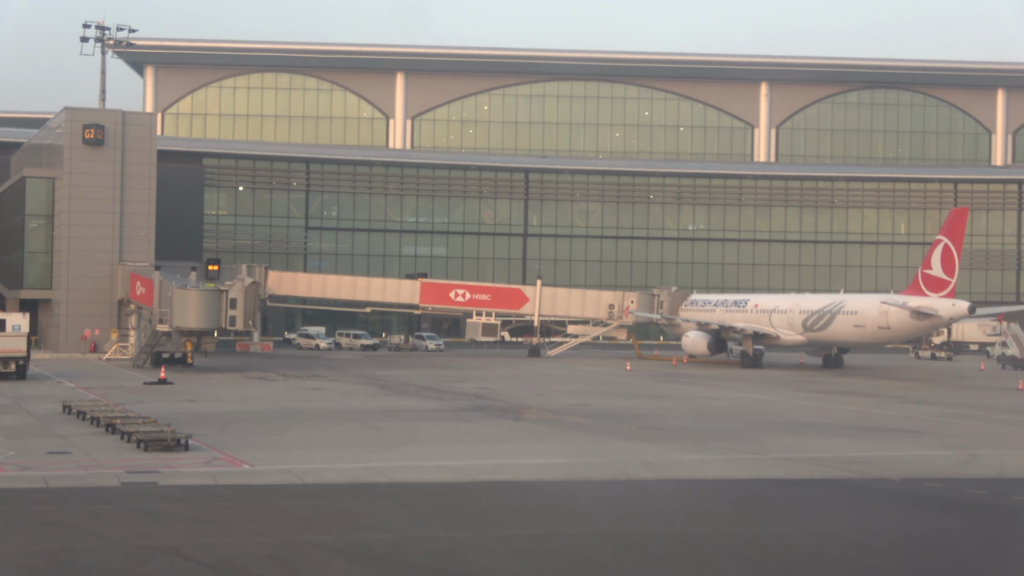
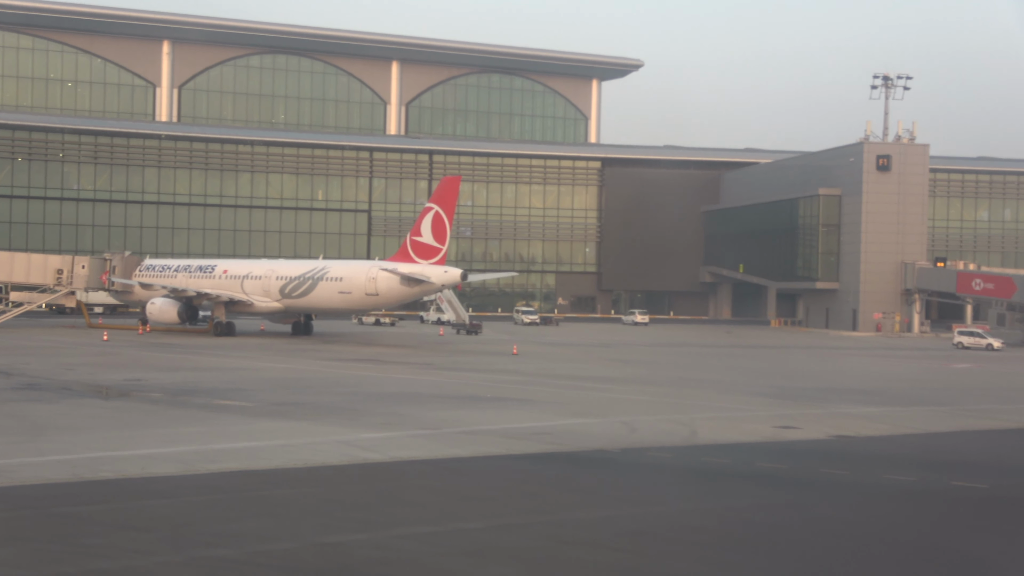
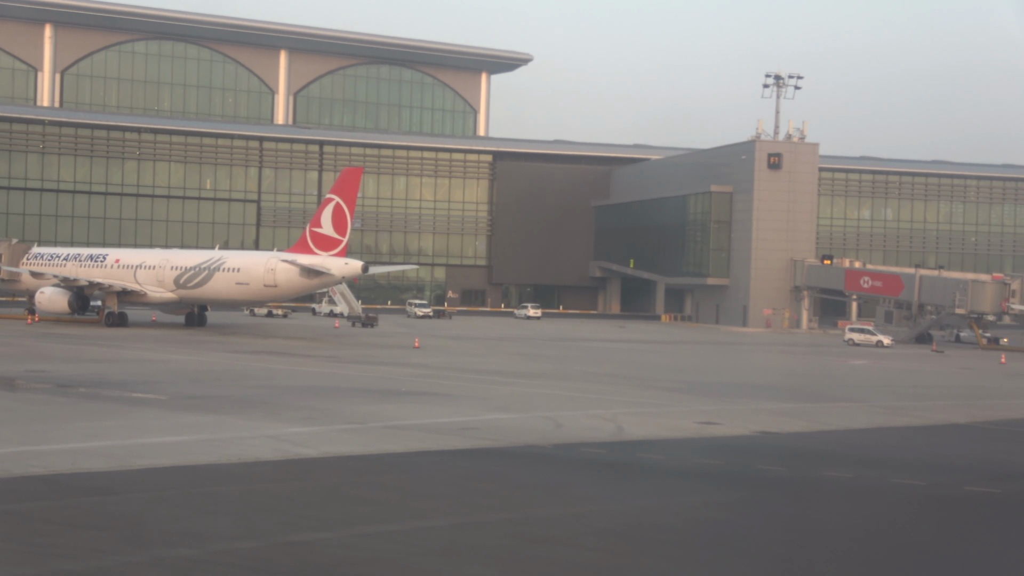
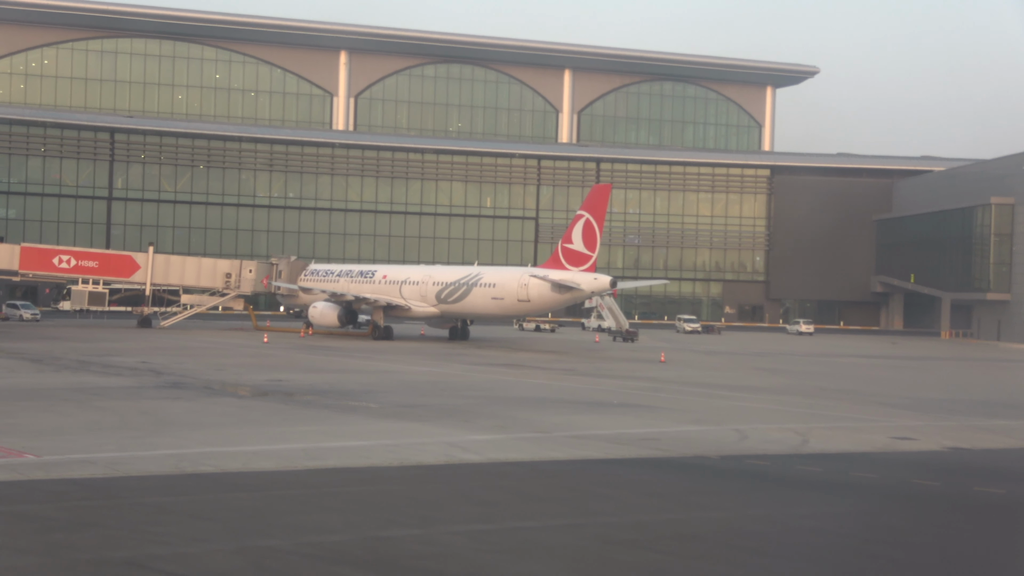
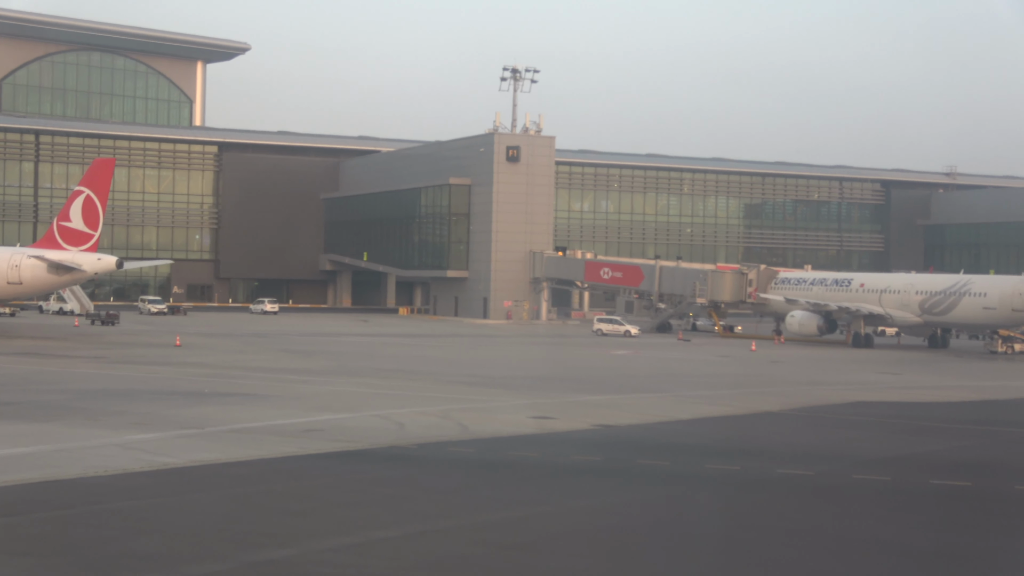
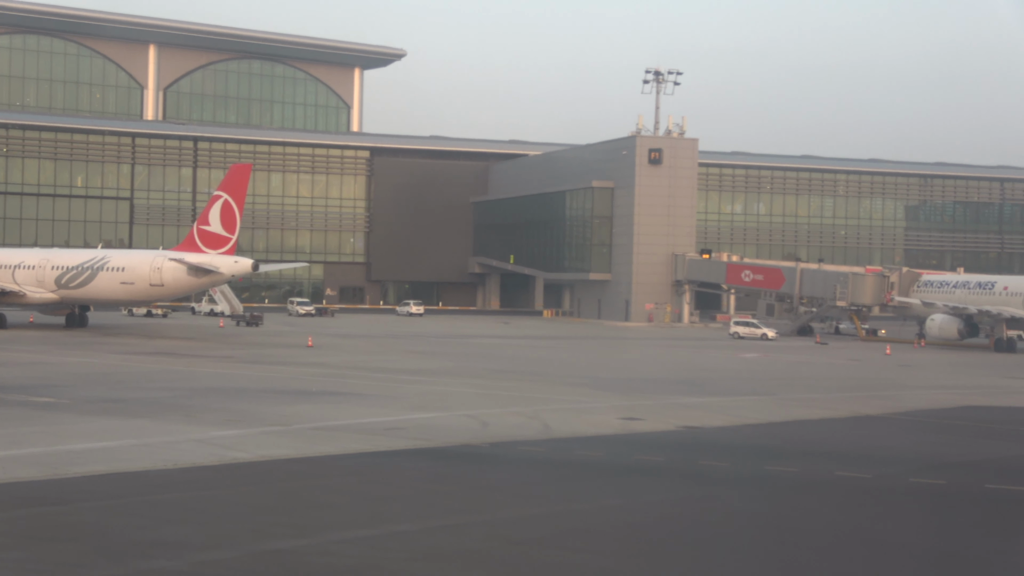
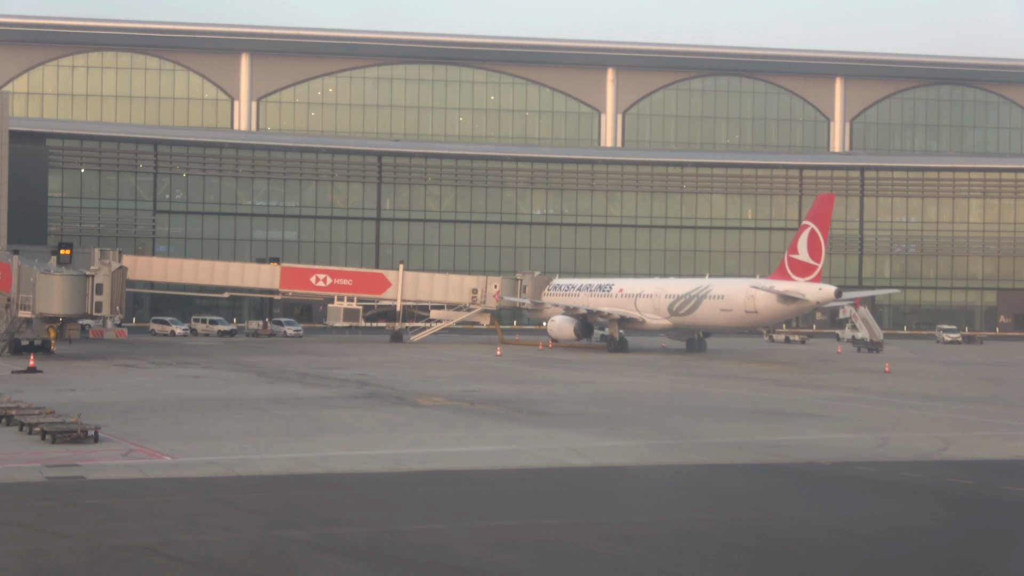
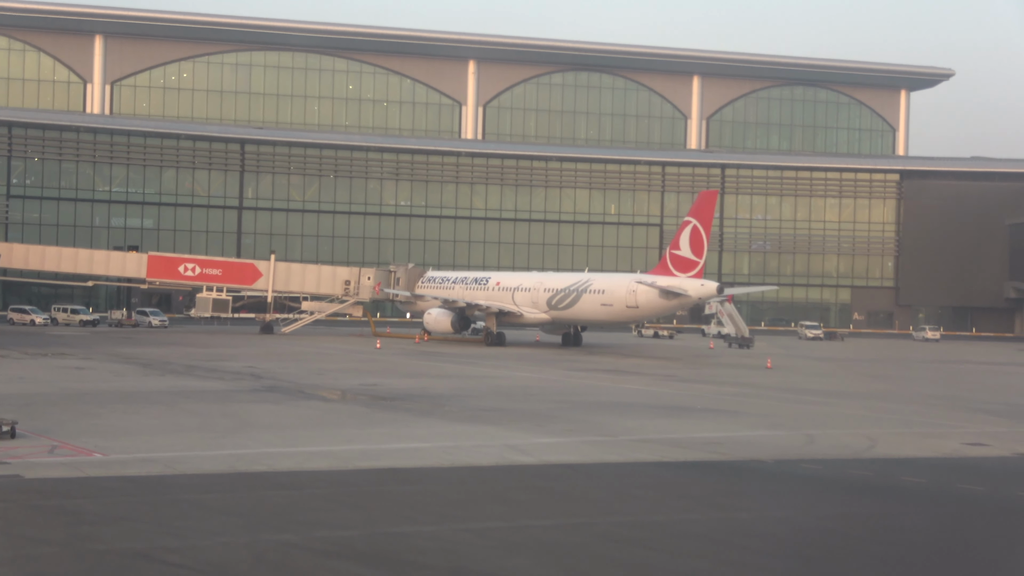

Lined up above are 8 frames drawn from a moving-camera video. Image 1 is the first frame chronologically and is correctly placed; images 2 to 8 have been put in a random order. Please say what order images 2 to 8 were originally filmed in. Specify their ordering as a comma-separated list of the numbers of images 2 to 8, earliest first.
7, 8, 4, 2, 3, 6, 5
